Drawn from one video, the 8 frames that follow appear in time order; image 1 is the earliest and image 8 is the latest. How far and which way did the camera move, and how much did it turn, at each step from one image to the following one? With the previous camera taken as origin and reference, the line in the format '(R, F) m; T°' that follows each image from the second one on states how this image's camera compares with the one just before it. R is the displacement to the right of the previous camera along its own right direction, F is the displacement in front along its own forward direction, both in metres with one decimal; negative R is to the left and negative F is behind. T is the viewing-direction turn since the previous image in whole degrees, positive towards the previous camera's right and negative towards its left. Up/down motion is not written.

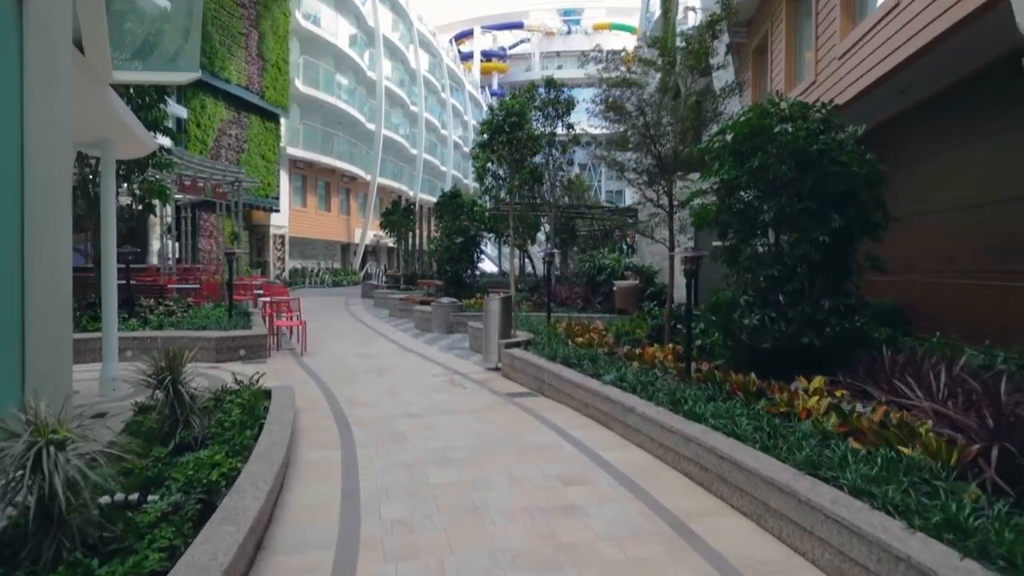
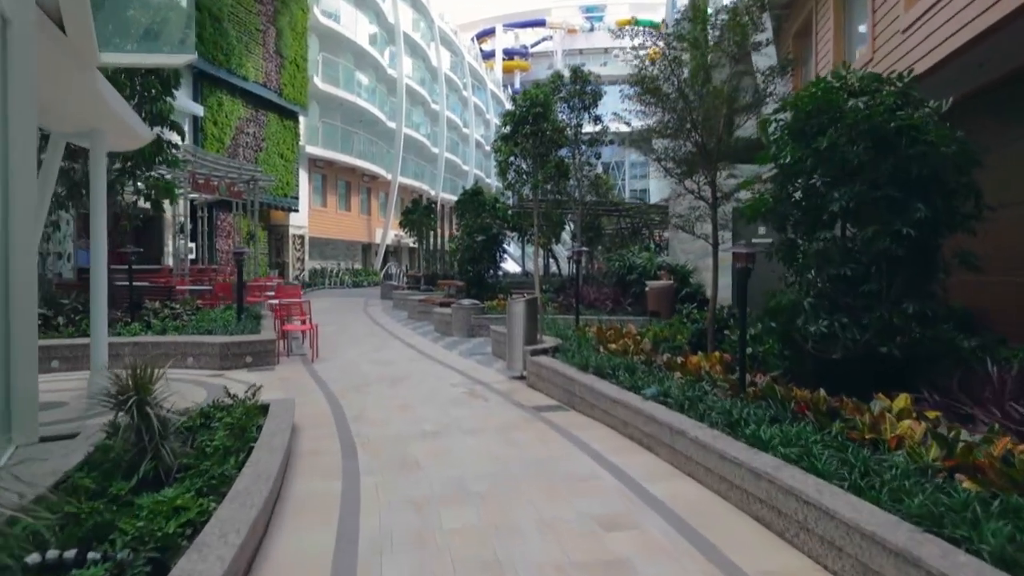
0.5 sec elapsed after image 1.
(0.0, +0.9) m; -2°
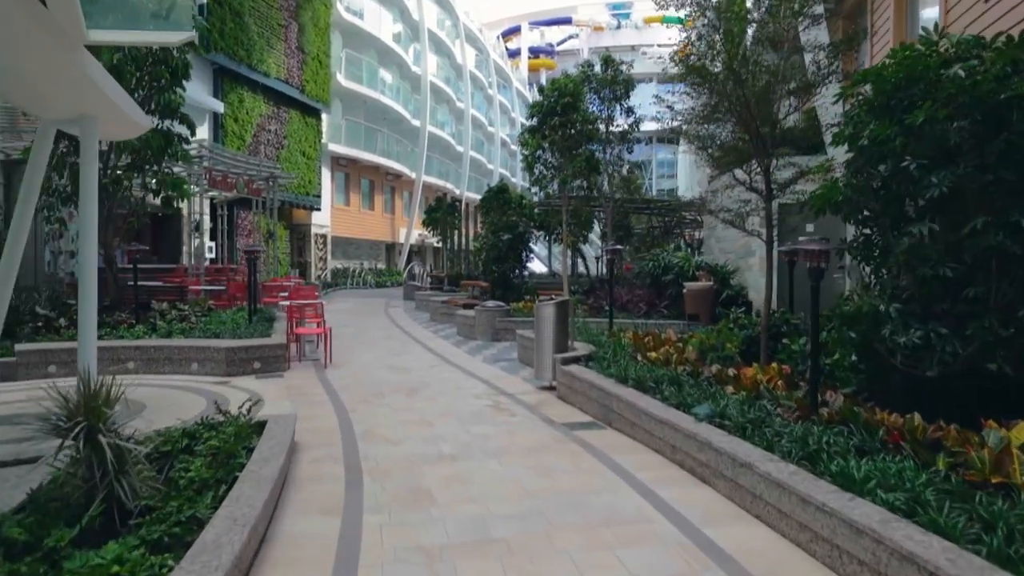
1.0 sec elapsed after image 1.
(0.0, +0.8) m; -2°
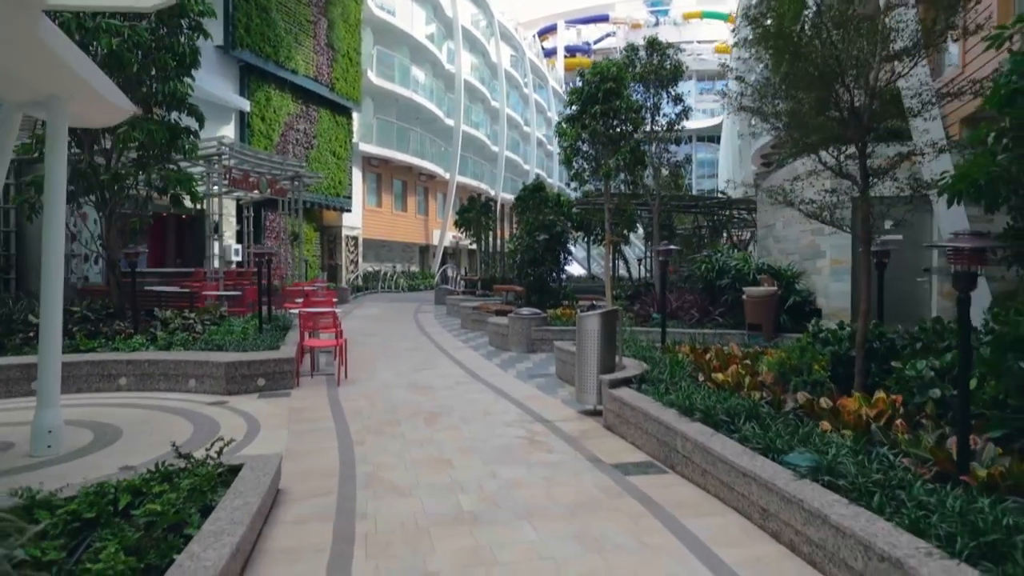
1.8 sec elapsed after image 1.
(0.0, +1.3) m; -3°
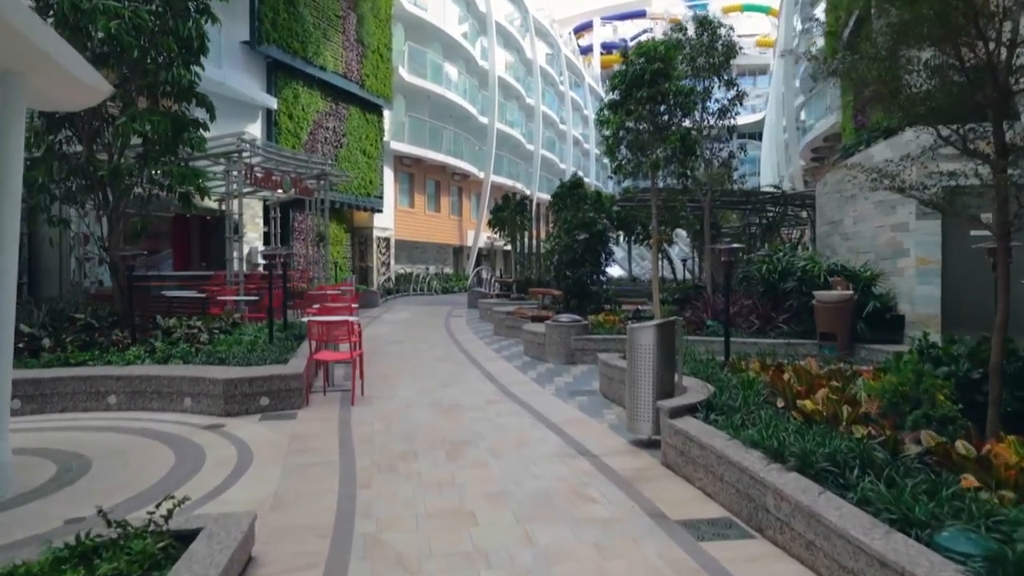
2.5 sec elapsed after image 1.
(0.0, +1.2) m; -3°
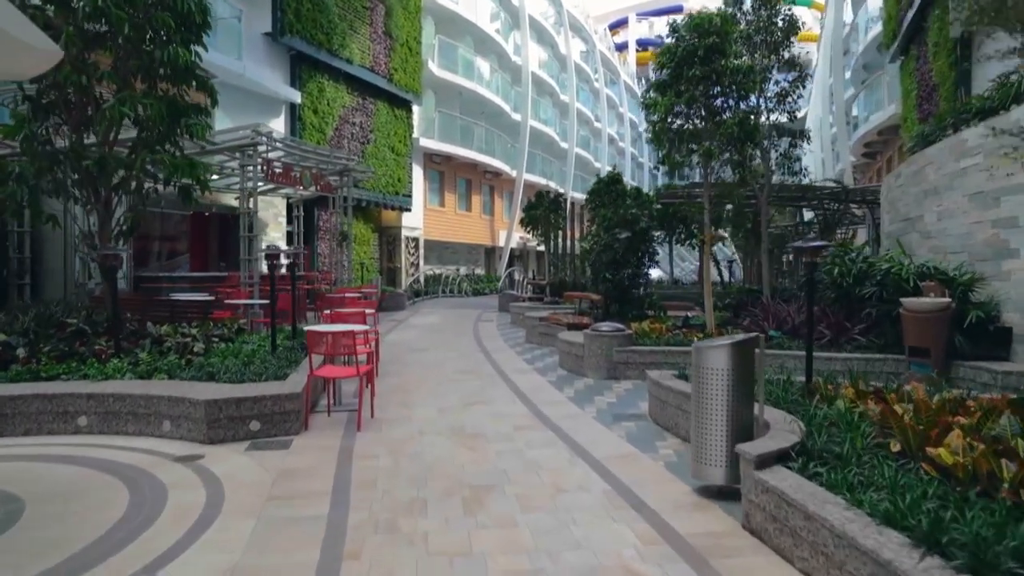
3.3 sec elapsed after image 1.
(0.0, +1.3) m; -3°
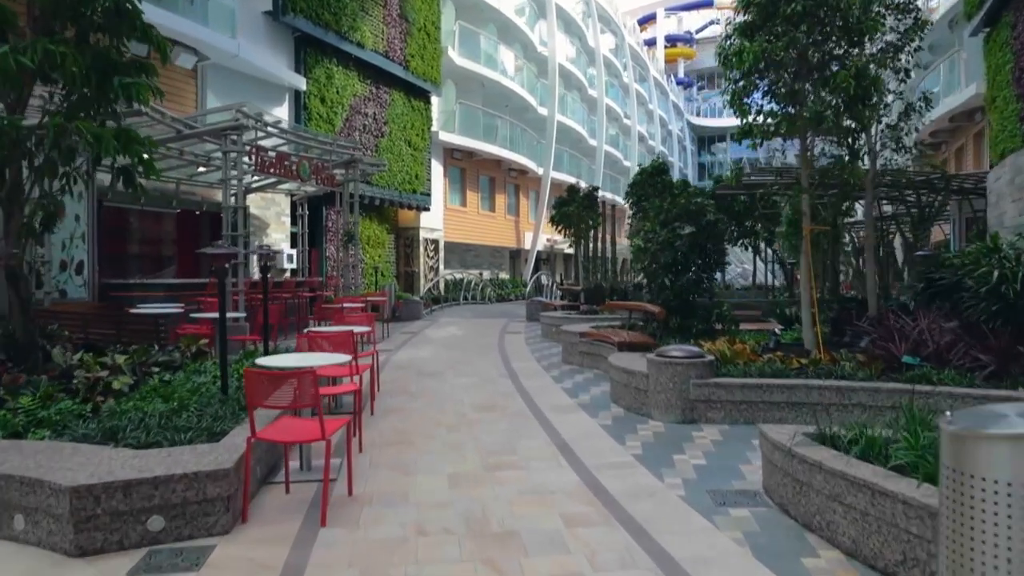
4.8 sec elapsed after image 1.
(-0.1, +2.5) m; -2°
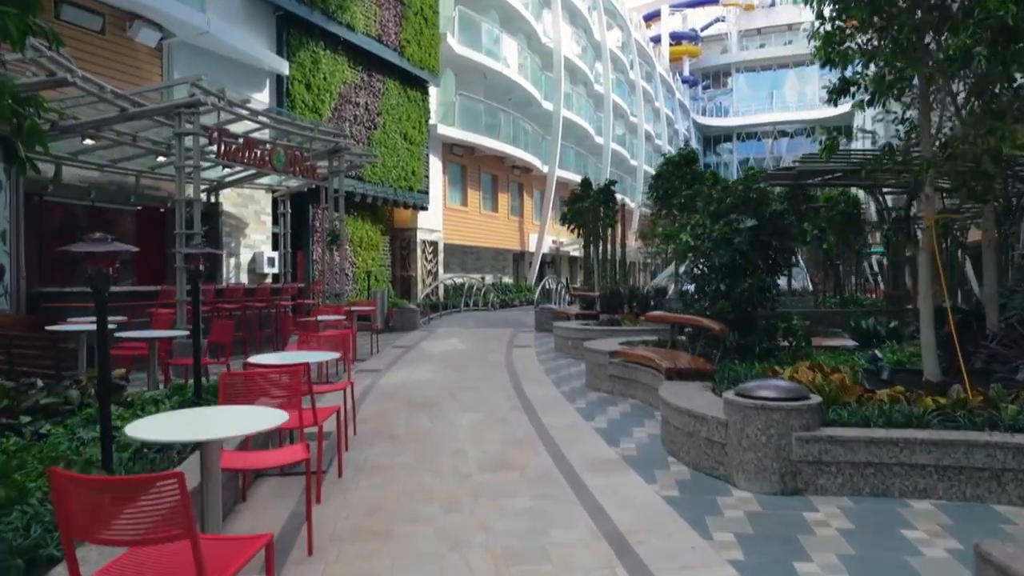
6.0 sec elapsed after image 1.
(-0.2, +2.2) m; 0°
